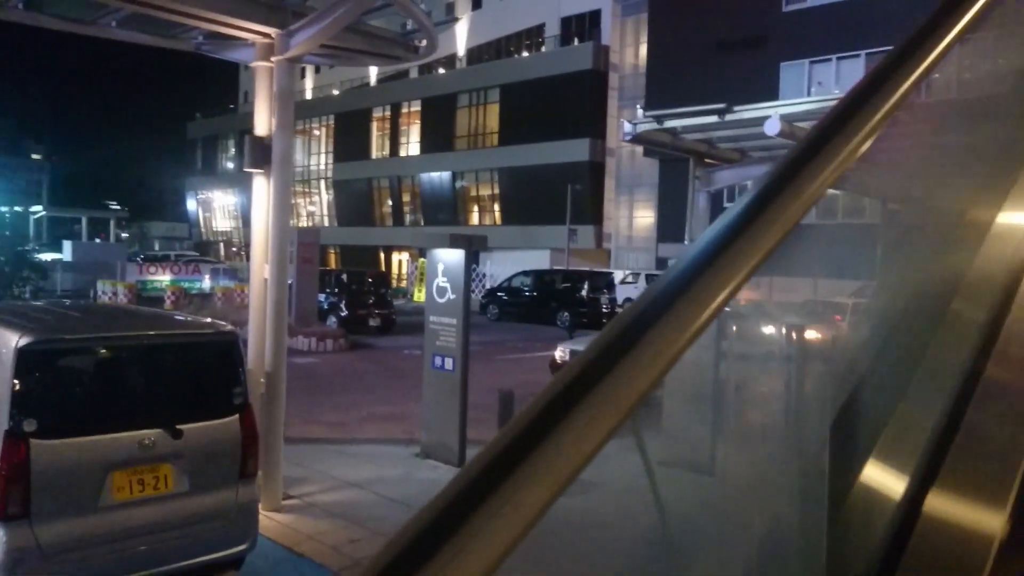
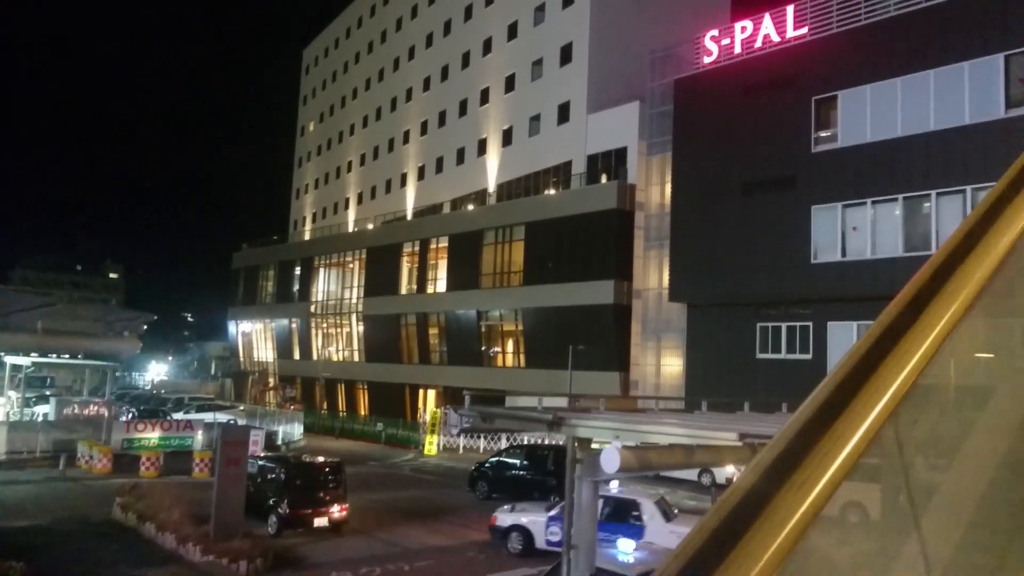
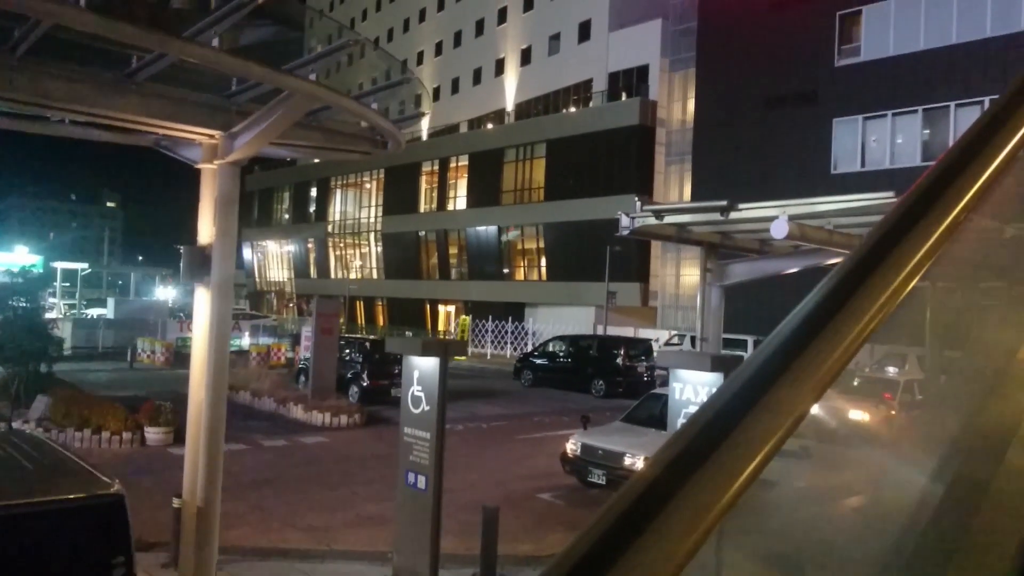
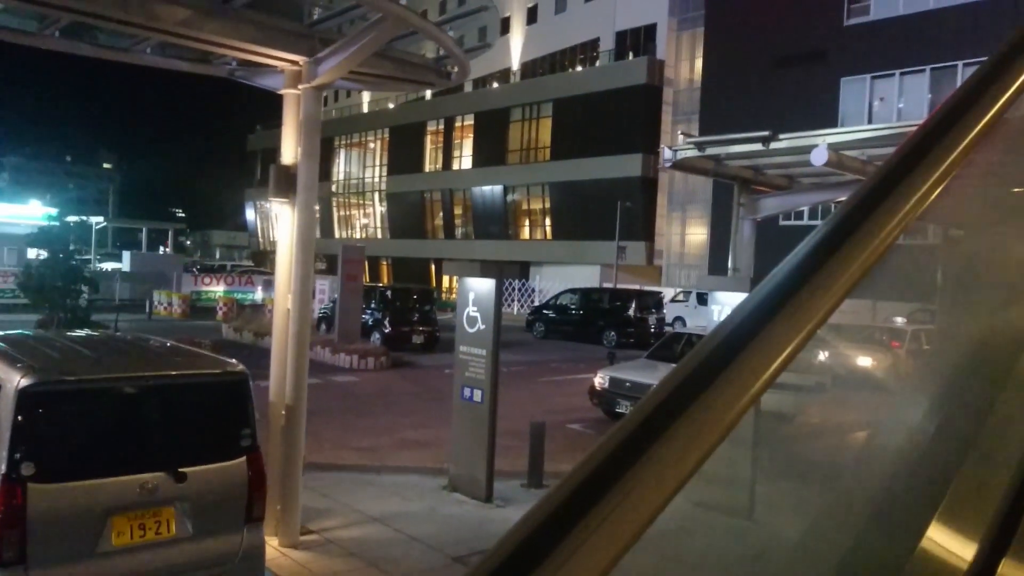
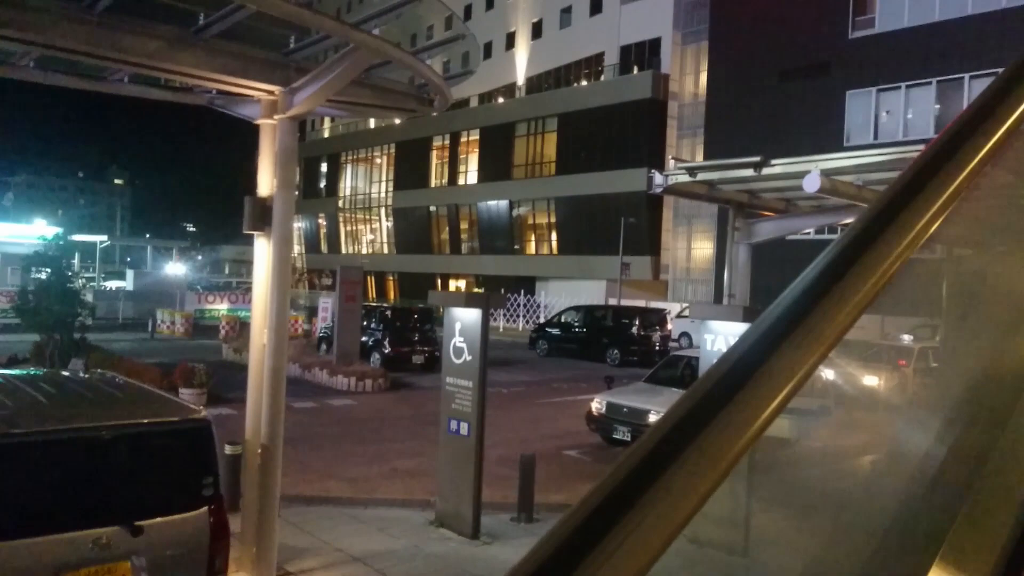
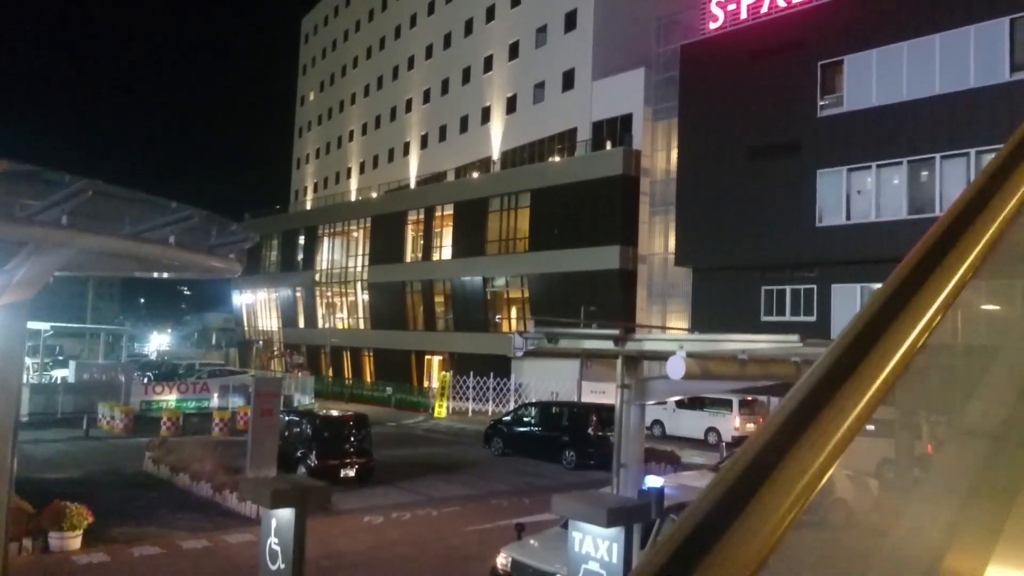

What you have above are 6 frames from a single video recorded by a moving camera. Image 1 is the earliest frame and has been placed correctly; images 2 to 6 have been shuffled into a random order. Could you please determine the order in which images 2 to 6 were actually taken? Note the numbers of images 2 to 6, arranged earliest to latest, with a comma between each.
4, 5, 3, 6, 2
